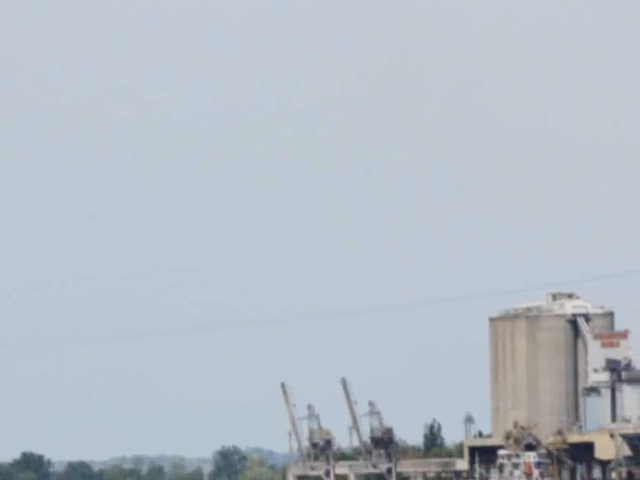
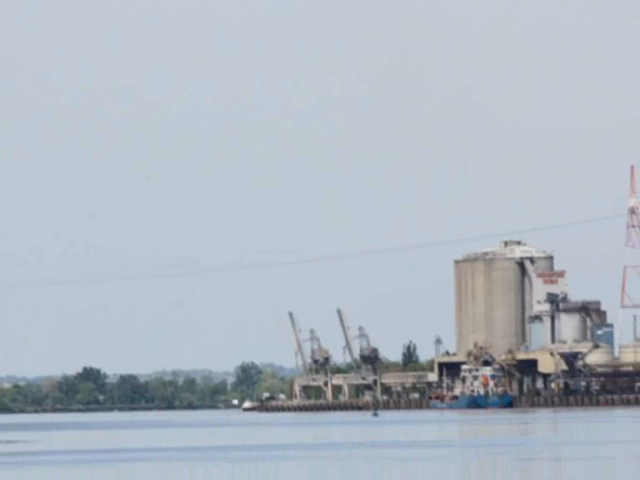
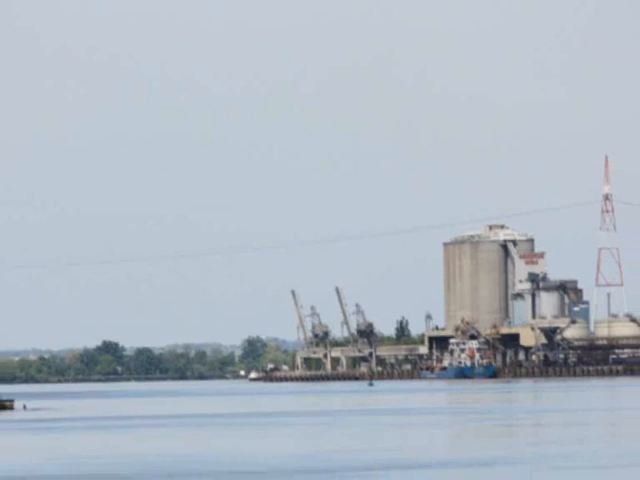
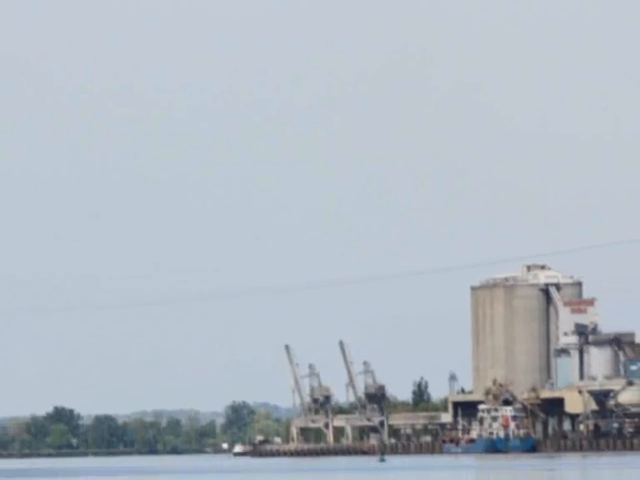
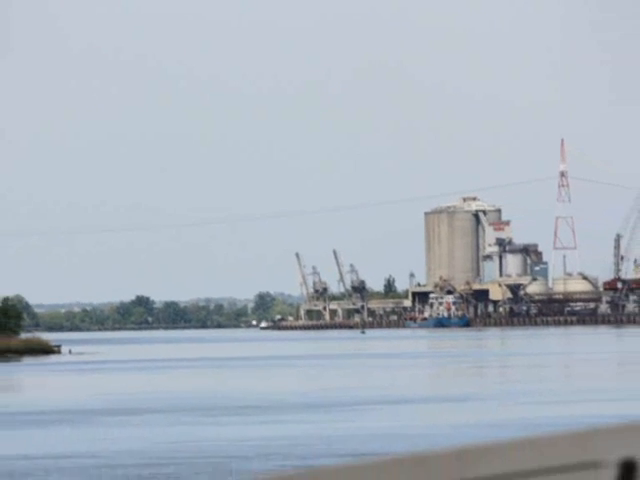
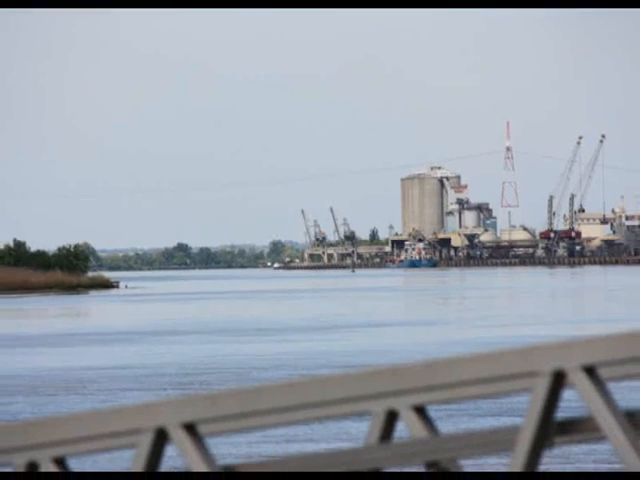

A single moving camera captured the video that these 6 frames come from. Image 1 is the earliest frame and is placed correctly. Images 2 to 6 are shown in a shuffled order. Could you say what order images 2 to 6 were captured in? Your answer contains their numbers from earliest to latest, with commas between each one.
4, 2, 3, 5, 6
